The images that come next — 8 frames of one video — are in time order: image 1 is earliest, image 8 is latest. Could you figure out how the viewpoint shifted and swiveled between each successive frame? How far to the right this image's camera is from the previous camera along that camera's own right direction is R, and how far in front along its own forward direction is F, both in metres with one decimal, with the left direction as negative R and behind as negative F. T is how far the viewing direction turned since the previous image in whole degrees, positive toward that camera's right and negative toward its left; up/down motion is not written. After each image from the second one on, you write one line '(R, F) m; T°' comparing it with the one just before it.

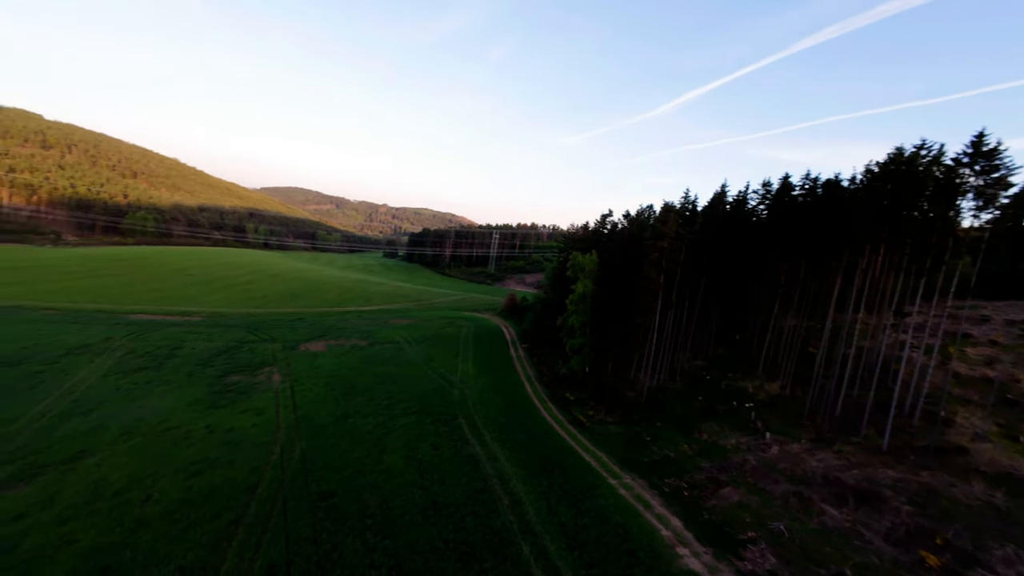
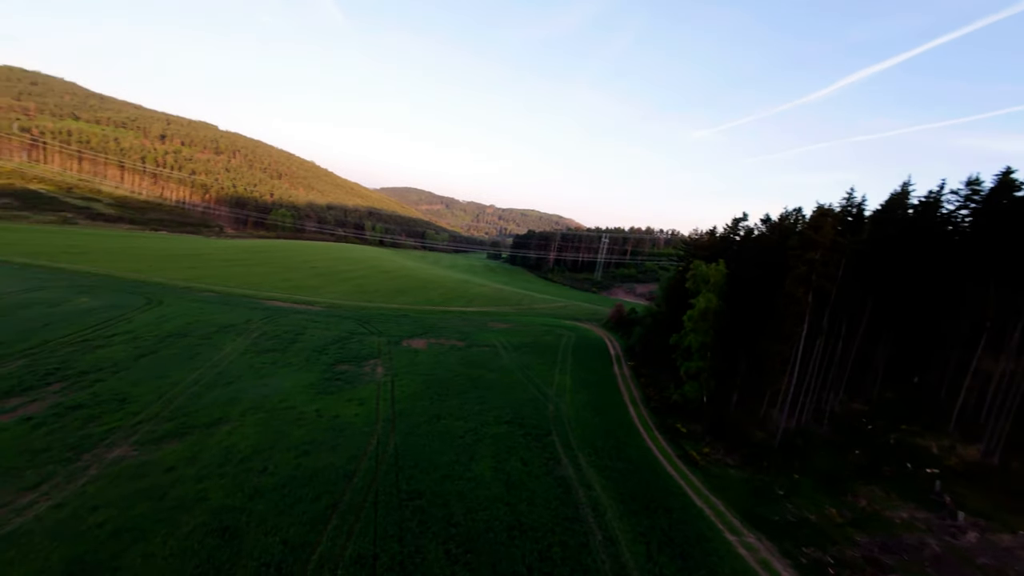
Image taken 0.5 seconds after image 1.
(+0.5, +1.6) m; -15°
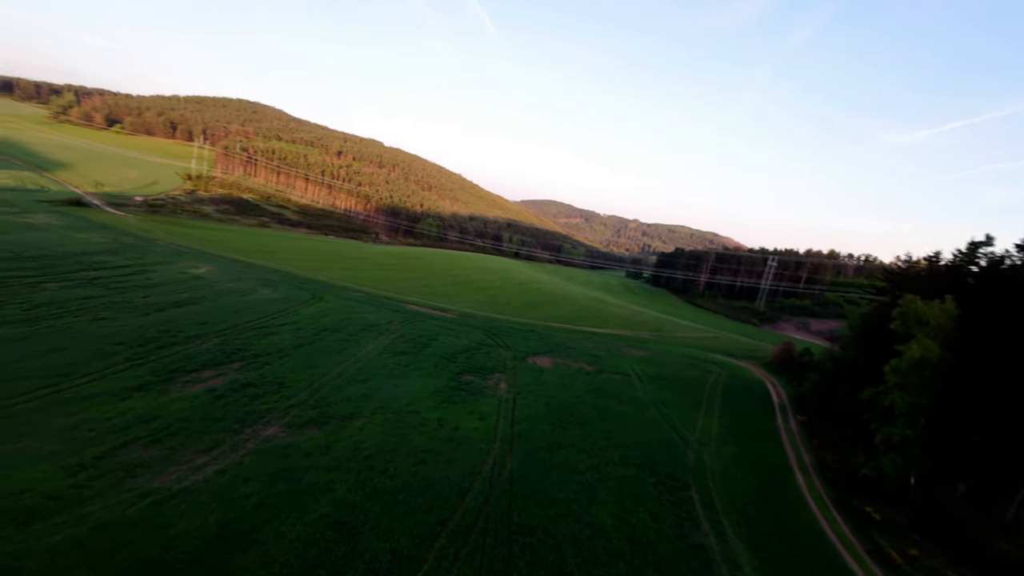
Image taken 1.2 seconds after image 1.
(-0.1, +1.5) m; -17°
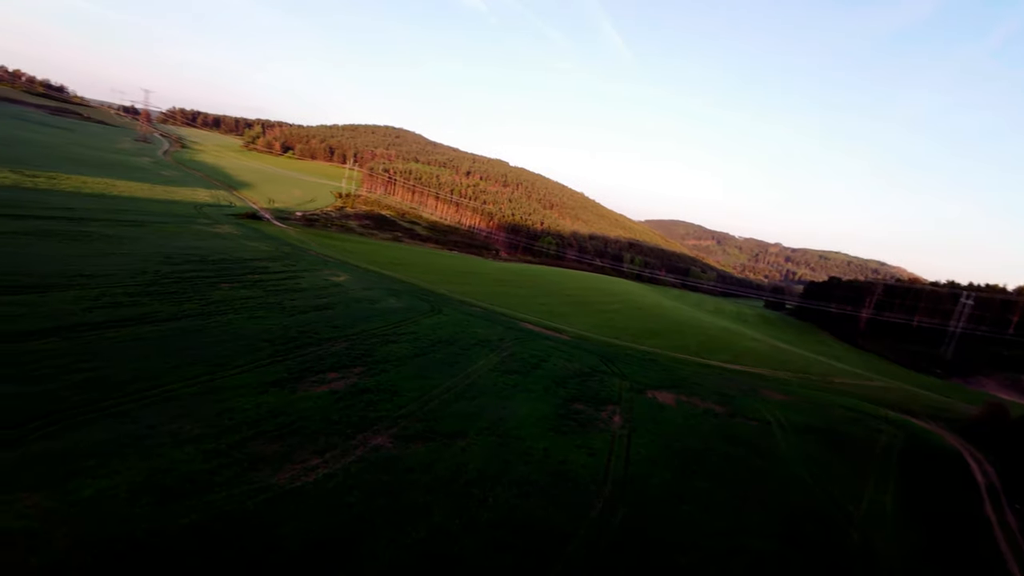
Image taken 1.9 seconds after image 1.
(-0.1, +1.1) m; -14°
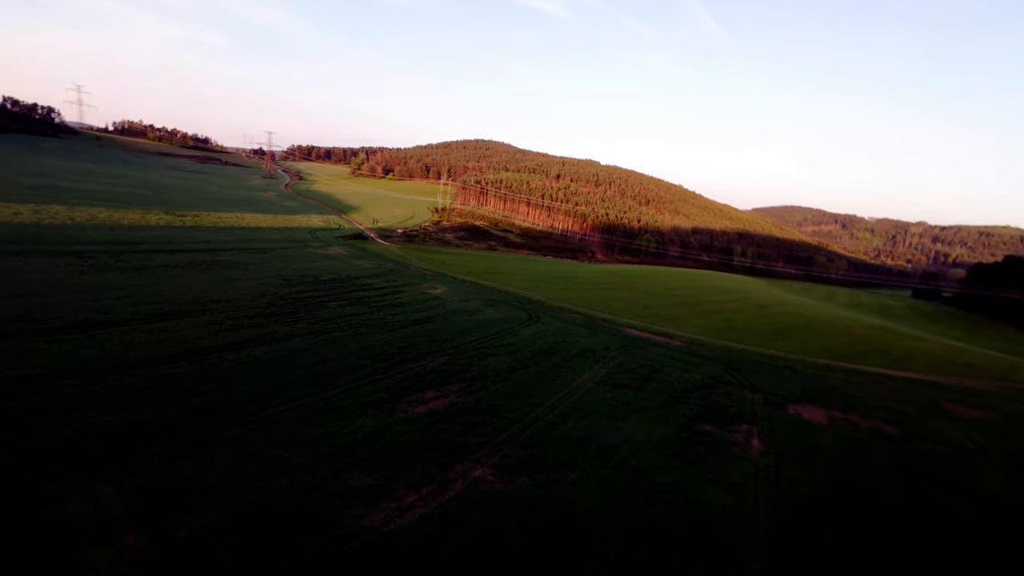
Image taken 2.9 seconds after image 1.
(-0.3, +1.8) m; -12°
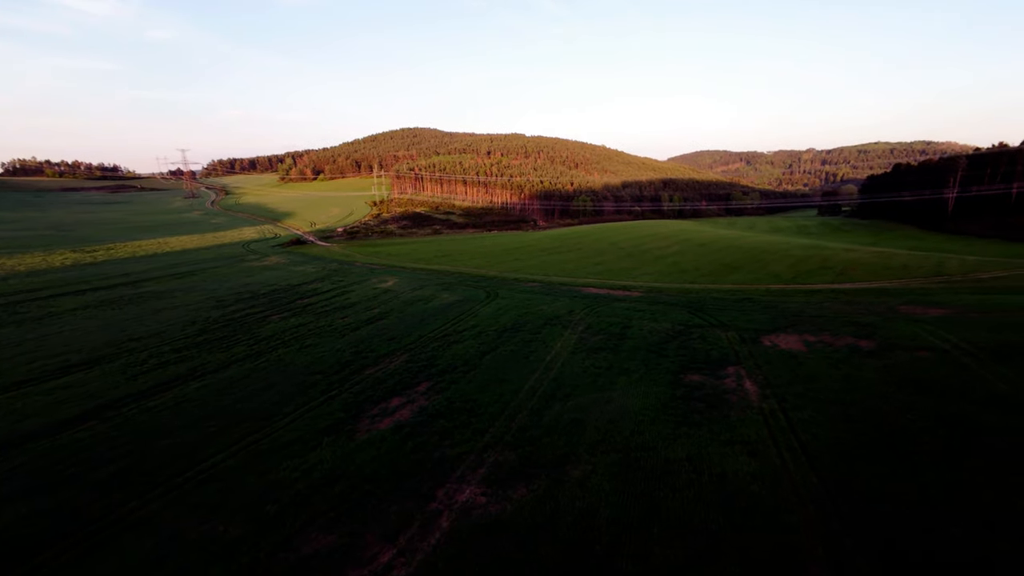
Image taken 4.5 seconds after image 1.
(-0.2, +1.7) m; +6°
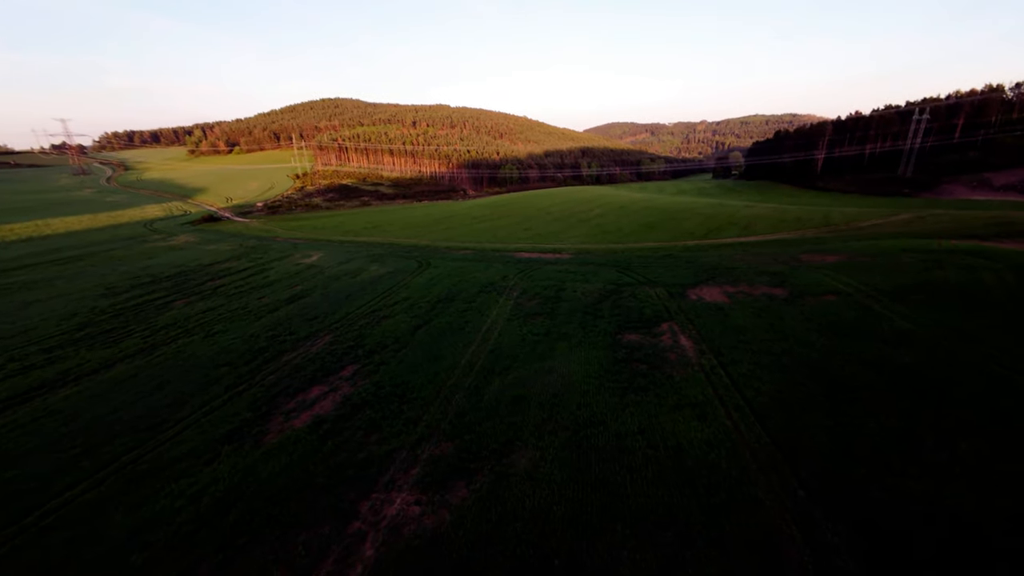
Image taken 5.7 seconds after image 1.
(0.0, +1.3) m; +9°
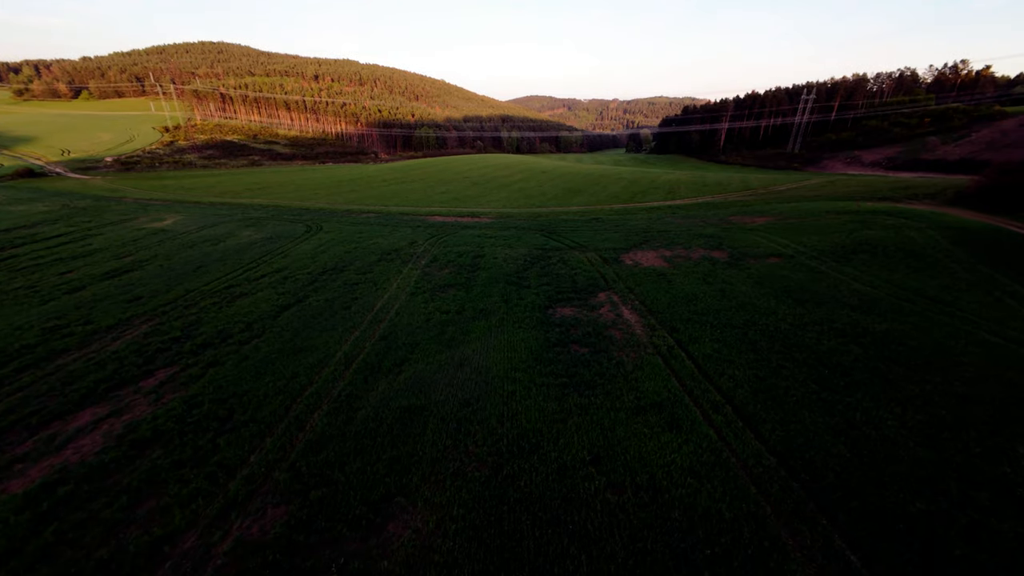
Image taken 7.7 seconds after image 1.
(+0.6, +3.5) m; +10°
